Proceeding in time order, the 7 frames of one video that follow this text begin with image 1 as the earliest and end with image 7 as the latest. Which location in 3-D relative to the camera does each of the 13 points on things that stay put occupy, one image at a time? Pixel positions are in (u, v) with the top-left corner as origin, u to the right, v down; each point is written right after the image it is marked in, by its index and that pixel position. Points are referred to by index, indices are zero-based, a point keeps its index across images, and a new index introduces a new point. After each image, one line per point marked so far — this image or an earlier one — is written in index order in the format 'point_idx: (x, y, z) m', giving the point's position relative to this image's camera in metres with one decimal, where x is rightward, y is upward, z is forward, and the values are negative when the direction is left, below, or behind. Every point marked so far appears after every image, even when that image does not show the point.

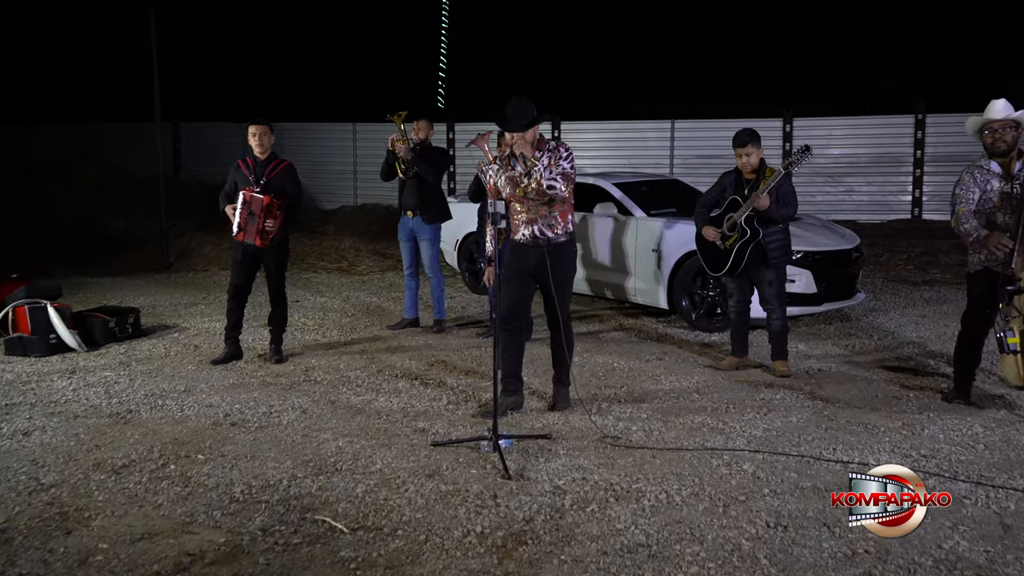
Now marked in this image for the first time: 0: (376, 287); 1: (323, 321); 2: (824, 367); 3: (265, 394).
0: (-2.0, 0.0, +12.3) m
1: (-2.2, -0.4, +9.8) m
2: (+2.7, -0.7, +7.1) m
3: (-1.9, -0.8, +6.5) m
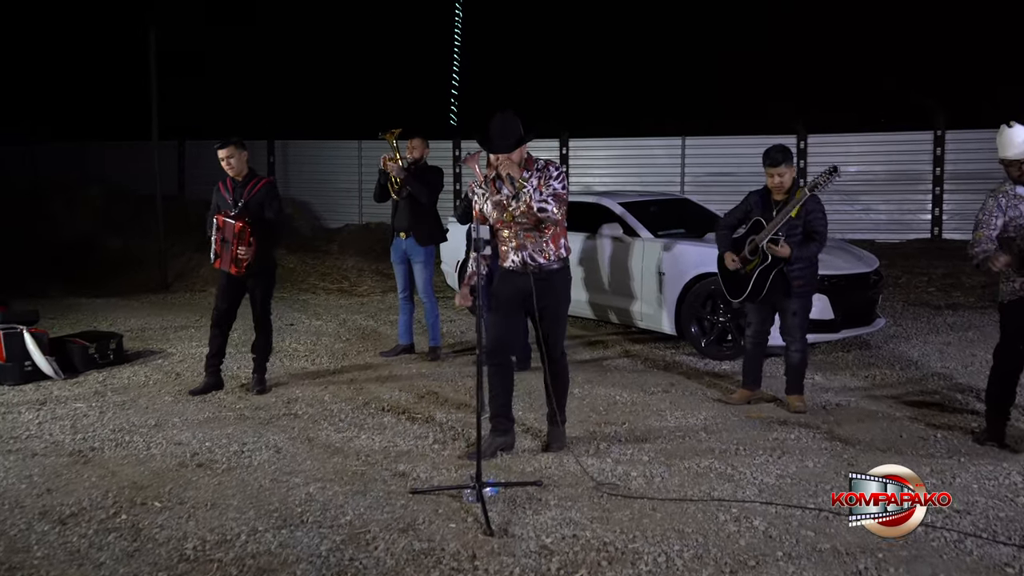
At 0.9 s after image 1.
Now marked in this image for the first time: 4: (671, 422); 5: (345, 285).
0: (-2.0, -0.3, +11.9) m
1: (-2.2, -0.7, +9.3) m
2: (+2.7, -0.9, +6.6) m
3: (-2.0, -1.0, +6.1) m
4: (+1.2, -1.0, +6.0) m
5: (-2.9, +0.1, +14.3) m
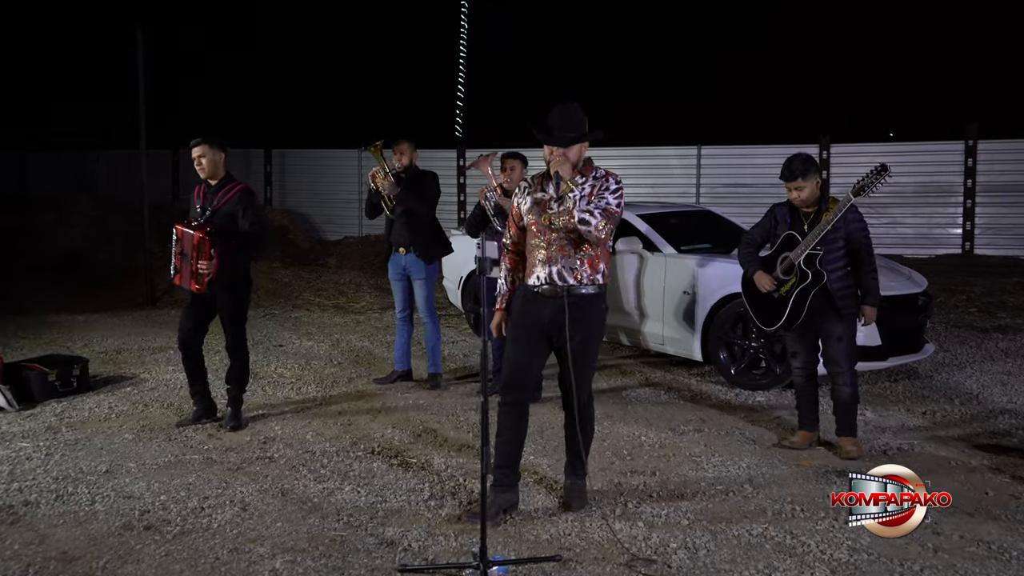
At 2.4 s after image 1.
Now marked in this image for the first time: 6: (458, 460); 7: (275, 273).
0: (-1.9, -0.6, +11.0) m
1: (-2.1, -0.9, +8.5) m
2: (+2.7, -1.1, +5.7) m
3: (-1.9, -1.2, +5.2) m
4: (+1.2, -1.2, +5.1) m
5: (-2.8, -0.2, +13.5) m
6: (-0.4, -1.2, +5.5) m
7: (-4.4, +0.3, +15.2) m
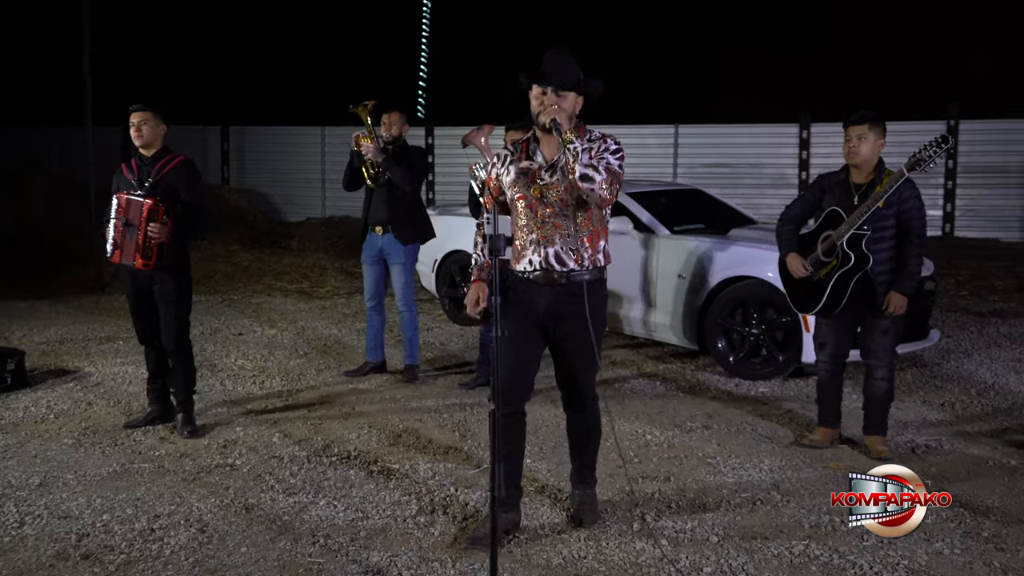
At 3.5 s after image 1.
0: (-2.2, -0.4, +10.3) m
1: (-2.3, -0.7, +7.8) m
2: (+2.7, -1.0, +5.2) m
3: (-1.9, -1.1, +4.5) m
4: (+1.2, -1.1, +4.6) m
5: (-3.2, 0.0, +12.7) m
6: (-0.4, -1.1, +4.9) m
7: (-4.8, +0.6, +14.4) m
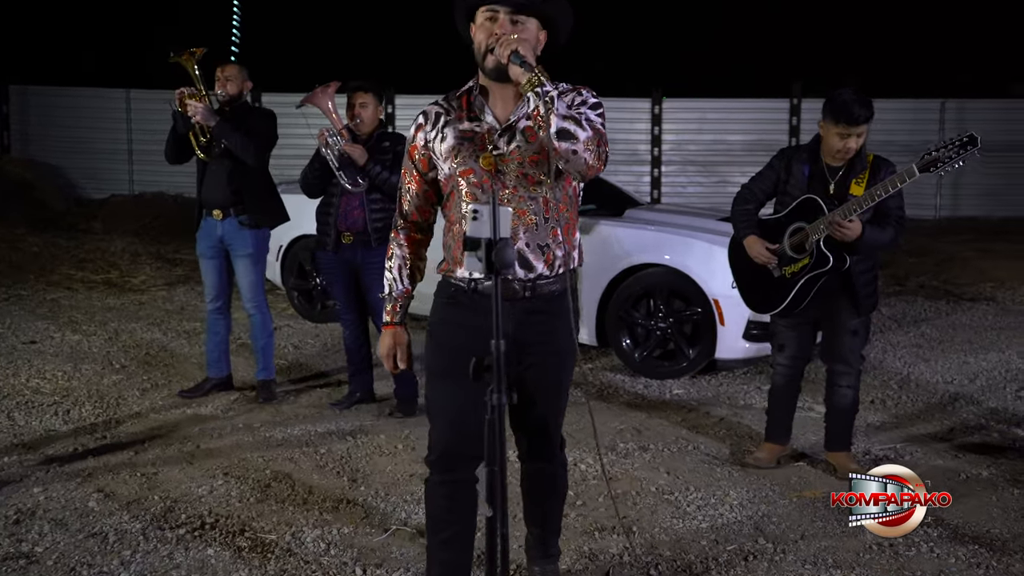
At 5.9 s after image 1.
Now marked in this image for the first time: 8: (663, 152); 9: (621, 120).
0: (-3.7, -0.3, +8.6) m
1: (-3.3, -0.7, +6.1) m
2: (+2.2, -0.9, +4.7) m
3: (-2.2, -1.2, +3.0) m
4: (+0.9, -1.1, +3.8) m
5: (-5.2, +0.2, +10.7) m
6: (-0.8, -1.1, +3.7) m
7: (-7.1, +0.7, +12.0) m
8: (+2.8, +2.5, +15.5) m
9: (+2.0, +3.1, +15.4) m
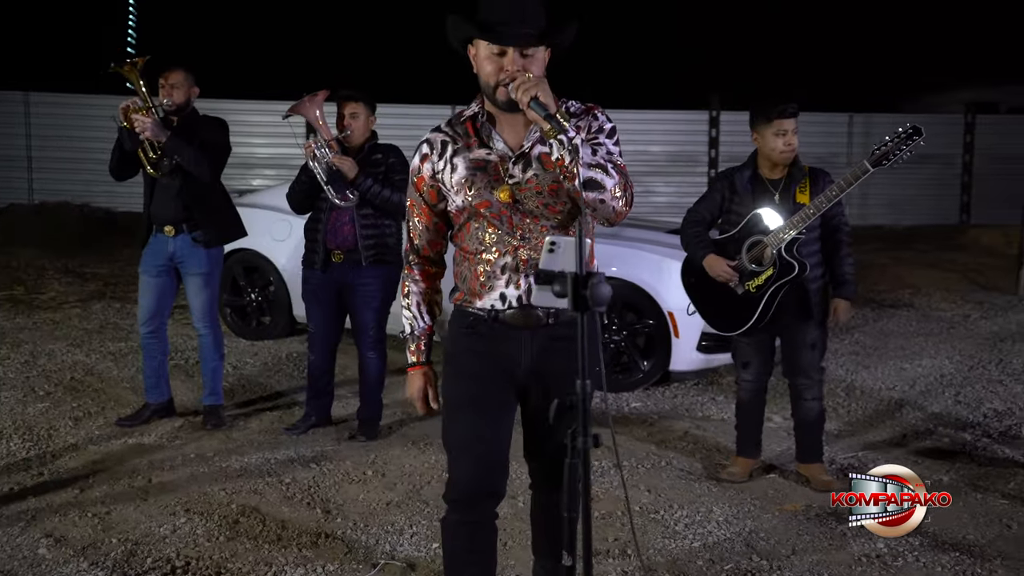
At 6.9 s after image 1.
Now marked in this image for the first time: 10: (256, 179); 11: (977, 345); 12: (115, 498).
0: (-4.2, -0.5, +8.1) m
1: (-3.5, -0.9, +5.6) m
2: (+2.0, -1.0, +4.8) m
3: (-2.1, -1.3, +2.6) m
4: (+0.8, -1.1, +3.7) m
5: (-5.9, -0.1, +10.0) m
6: (-0.8, -1.2, +3.5) m
7: (-8.1, +0.4, +11.1) m
8: (+1.4, +2.4, +15.6) m
9: (+0.6, +3.0, +15.5) m
10: (-4.5, +1.9, +14.6) m
11: (+4.3, -0.5, +7.7) m
12: (-2.0, -1.1, +4.2) m
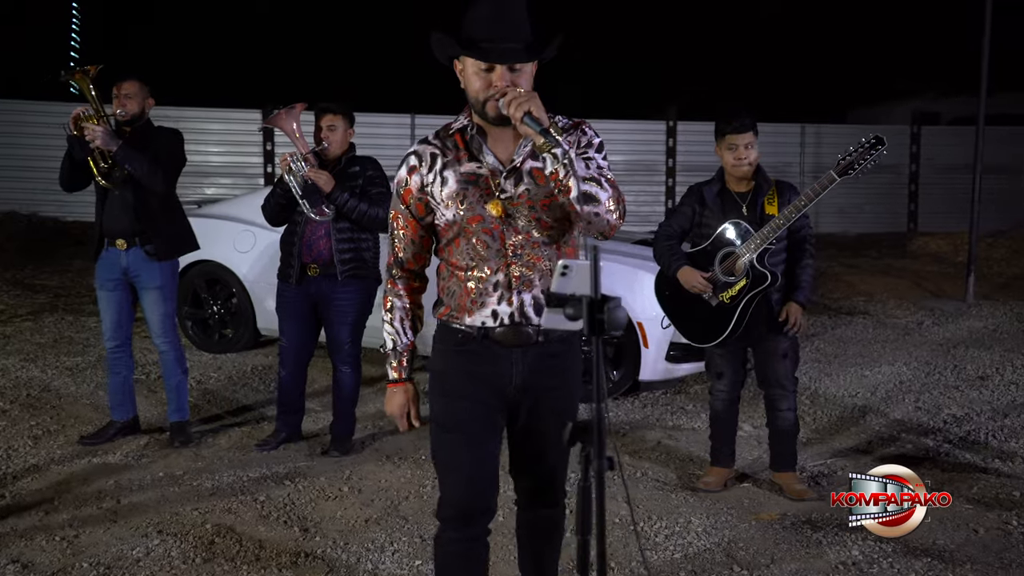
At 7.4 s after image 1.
0: (-4.5, -0.6, +7.8) m
1: (-3.7, -1.0, +5.4) m
2: (+1.9, -1.1, +4.9) m
3: (-2.1, -1.4, +2.5) m
4: (+0.7, -1.2, +3.8) m
5: (-6.4, -0.2, +9.7) m
6: (-0.8, -1.3, +3.4) m
7: (-8.5, +0.3, +10.6) m
8: (+0.7, +2.2, +15.7) m
9: (-0.1, +2.8, +15.5) m
10: (-5.2, +1.7, +14.4) m
11: (+4.0, -0.6, +7.9) m
12: (-2.1, -1.2, +4.1) m
